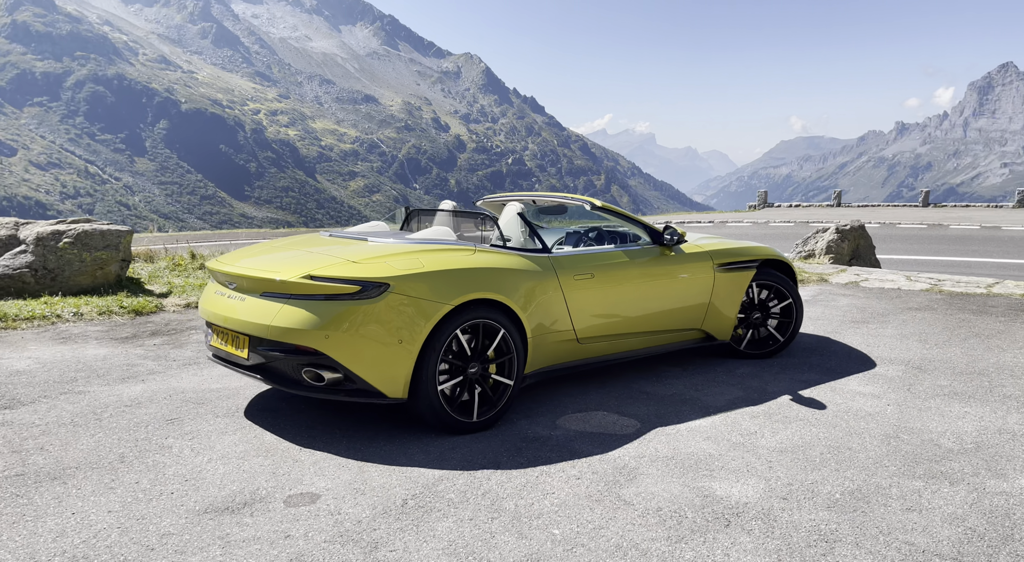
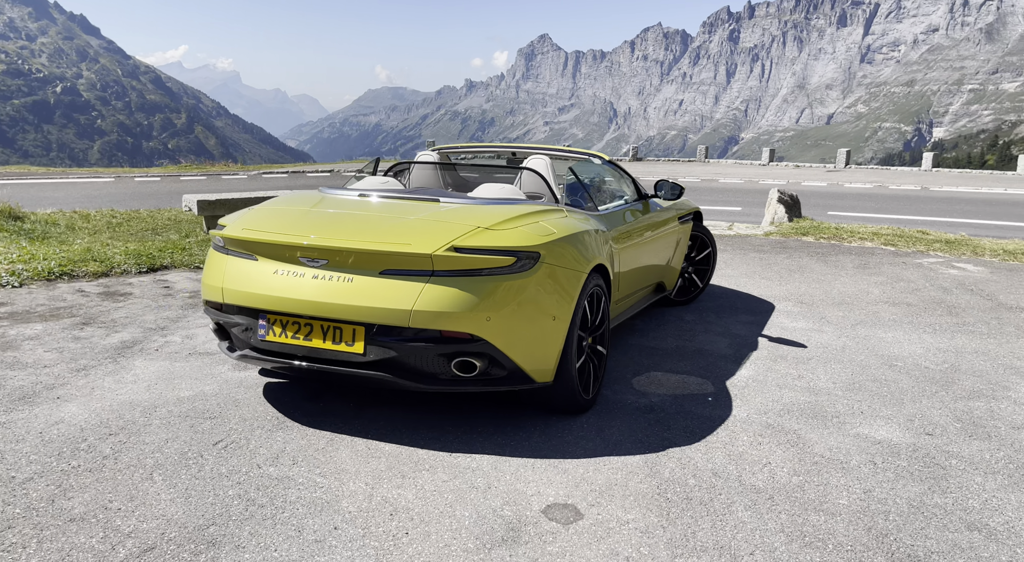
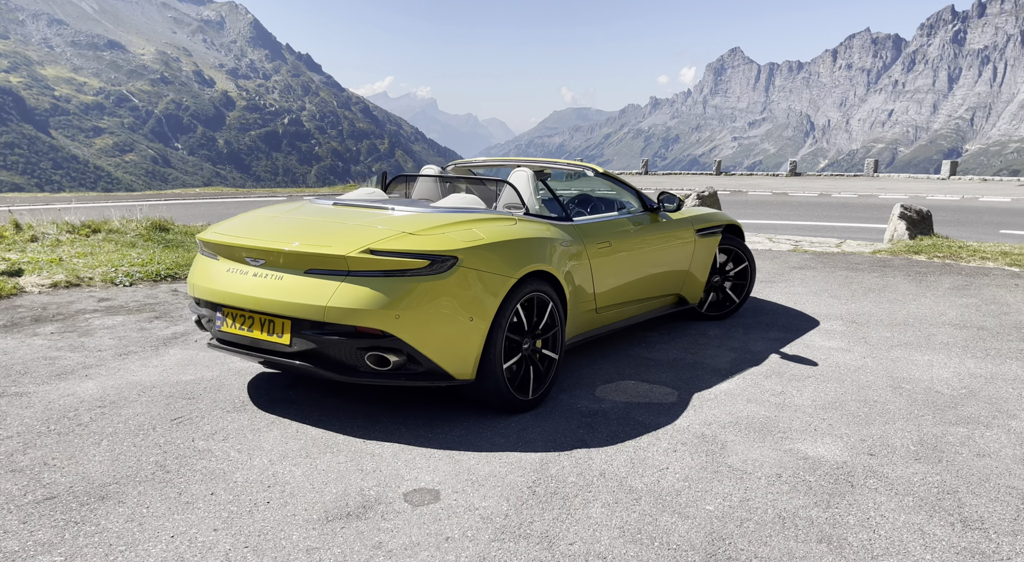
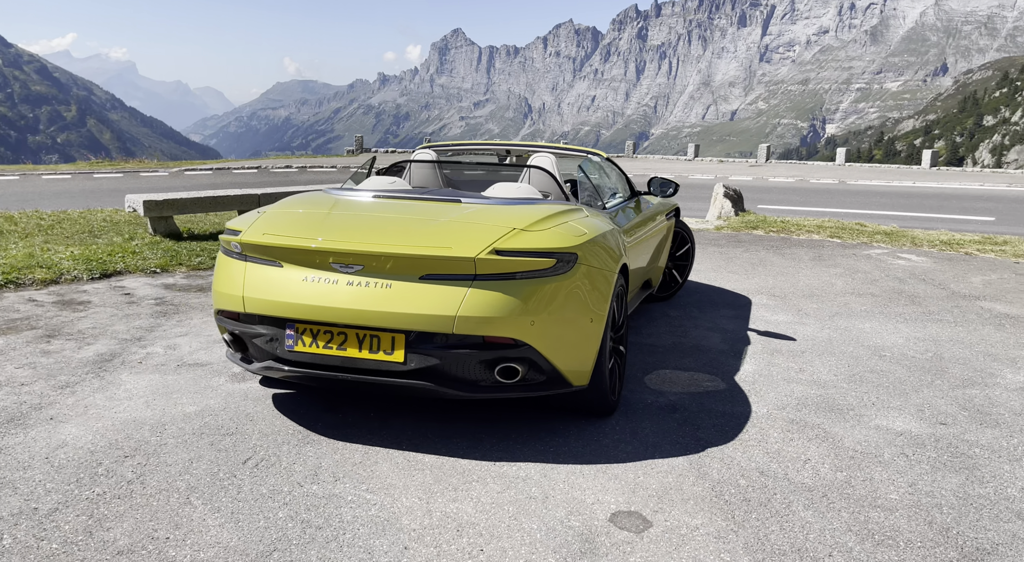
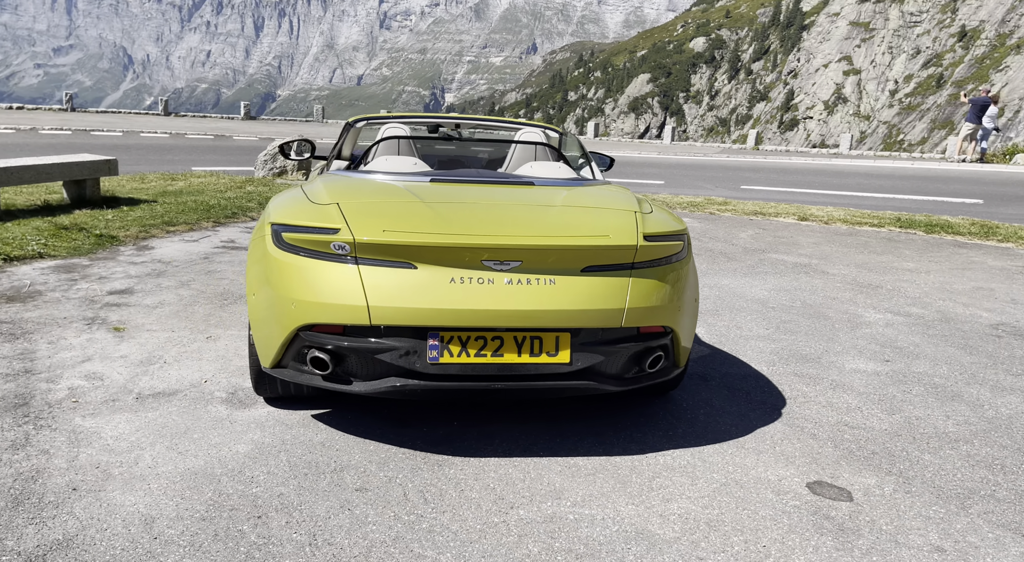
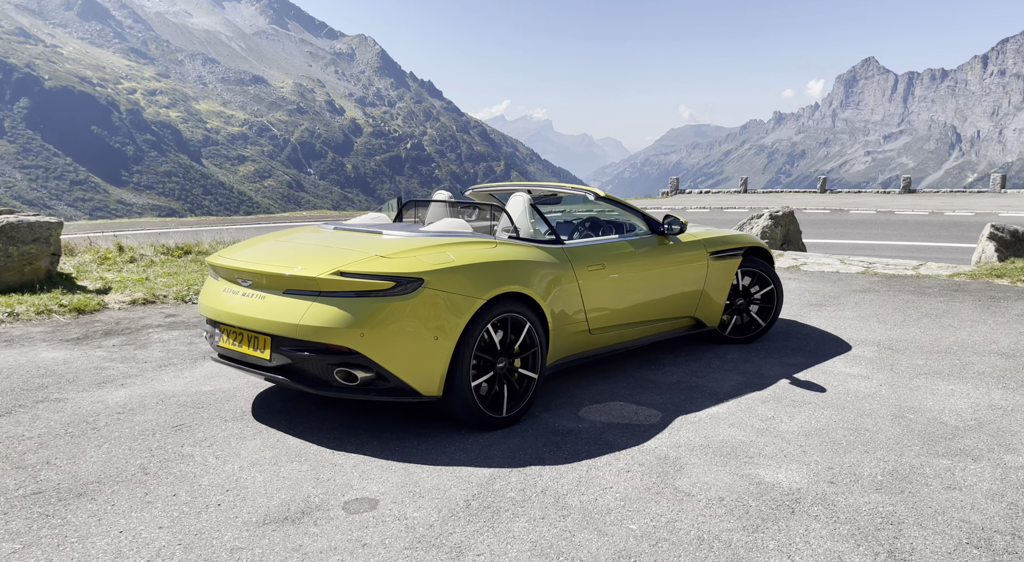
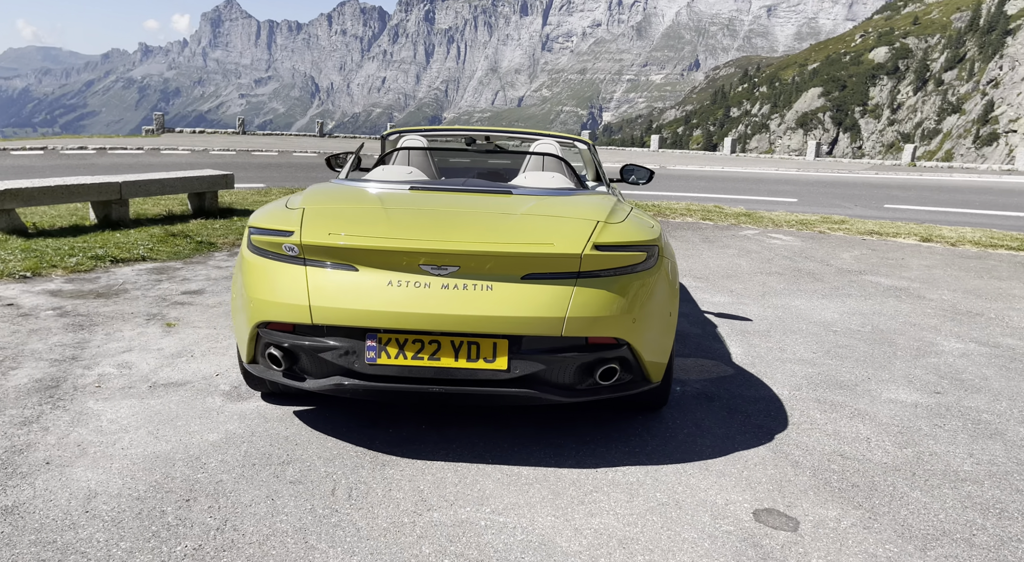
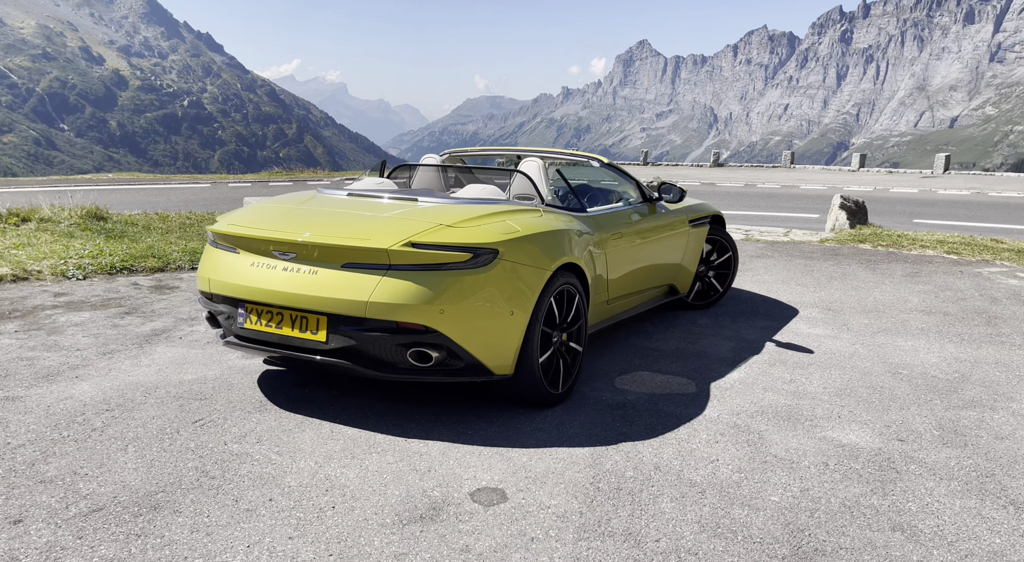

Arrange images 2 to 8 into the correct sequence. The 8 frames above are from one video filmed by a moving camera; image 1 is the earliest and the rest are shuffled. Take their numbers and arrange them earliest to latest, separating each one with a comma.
6, 3, 8, 2, 4, 7, 5
